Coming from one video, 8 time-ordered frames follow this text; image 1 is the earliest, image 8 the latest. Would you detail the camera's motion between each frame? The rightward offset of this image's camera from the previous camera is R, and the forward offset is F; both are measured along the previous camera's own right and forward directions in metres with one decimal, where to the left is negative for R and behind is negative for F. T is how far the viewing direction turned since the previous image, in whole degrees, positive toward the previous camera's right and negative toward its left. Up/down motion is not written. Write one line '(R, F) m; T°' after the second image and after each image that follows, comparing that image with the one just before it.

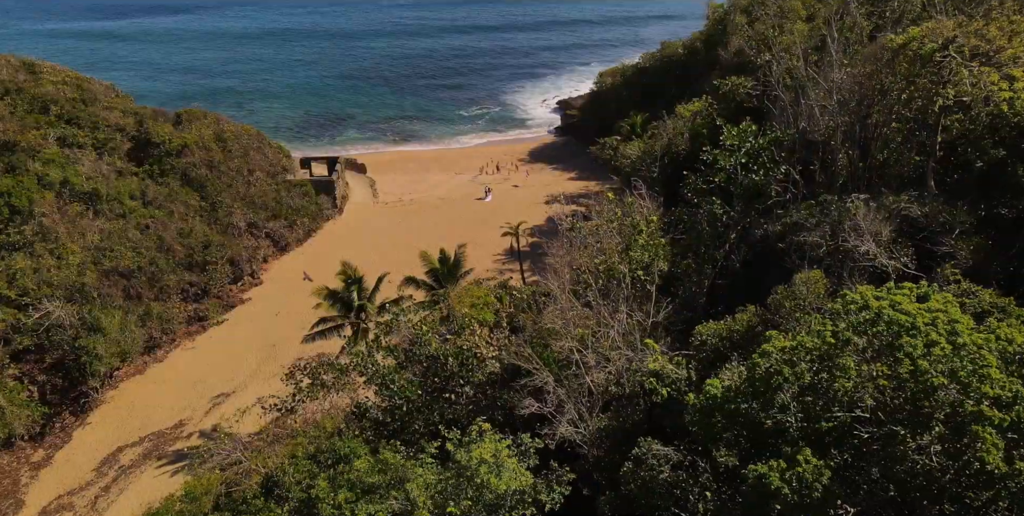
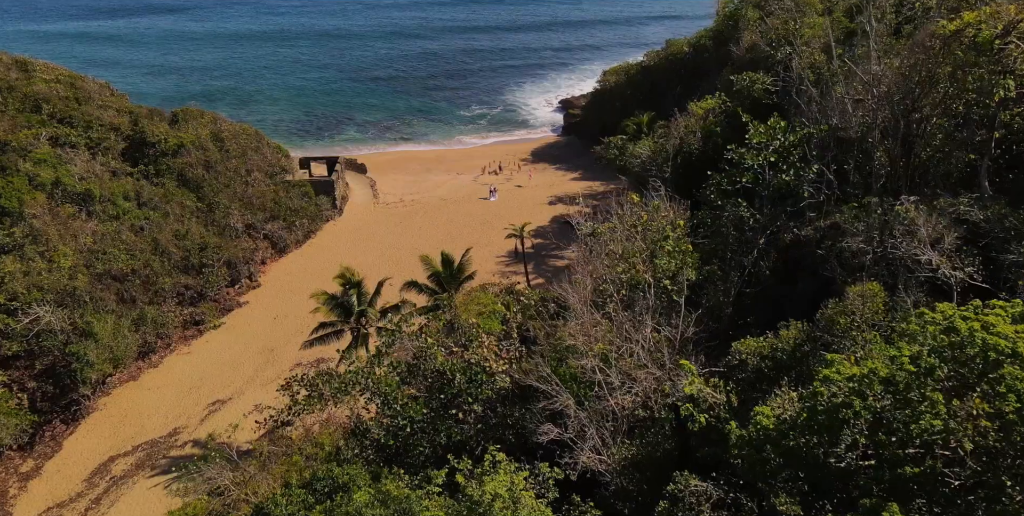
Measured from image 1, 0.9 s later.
(-0.2, +0.8) m; 0°
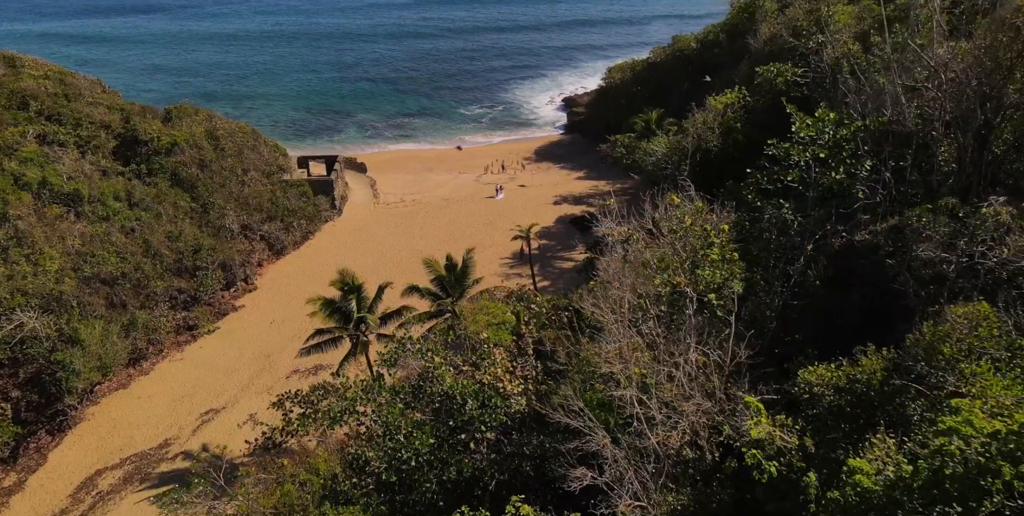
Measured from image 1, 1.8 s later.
(-0.2, +1.2) m; 0°
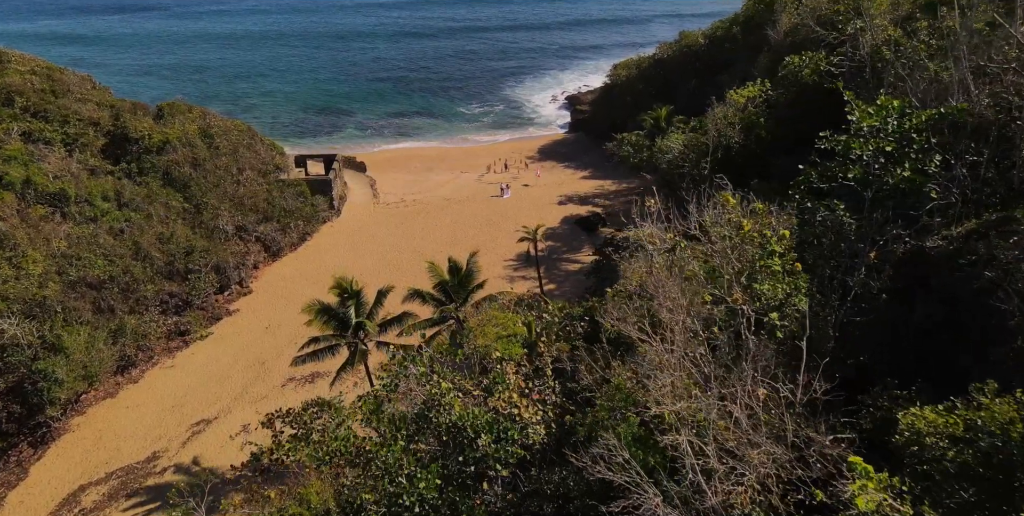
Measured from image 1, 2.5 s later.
(-0.2, +1.3) m; 0°
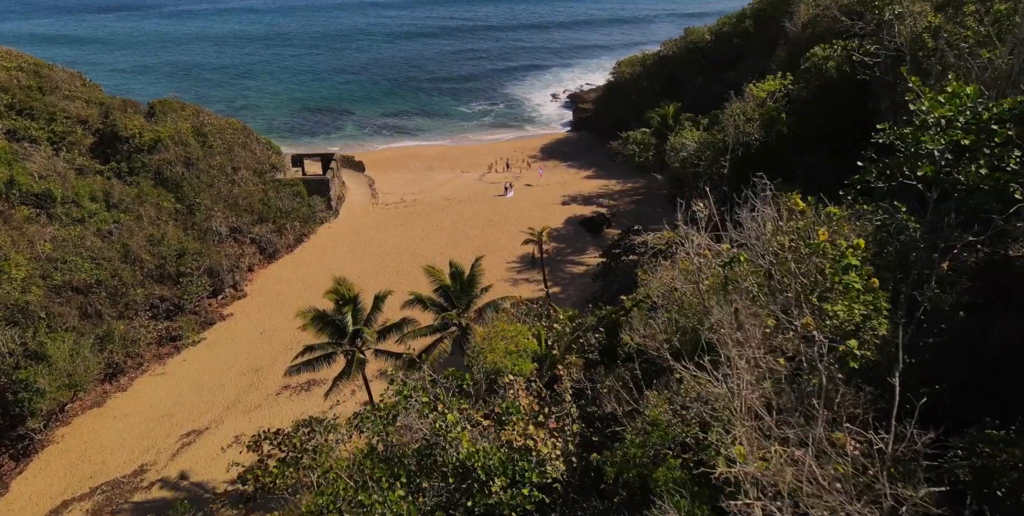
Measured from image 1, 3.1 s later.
(-0.2, +1.1) m; 0°
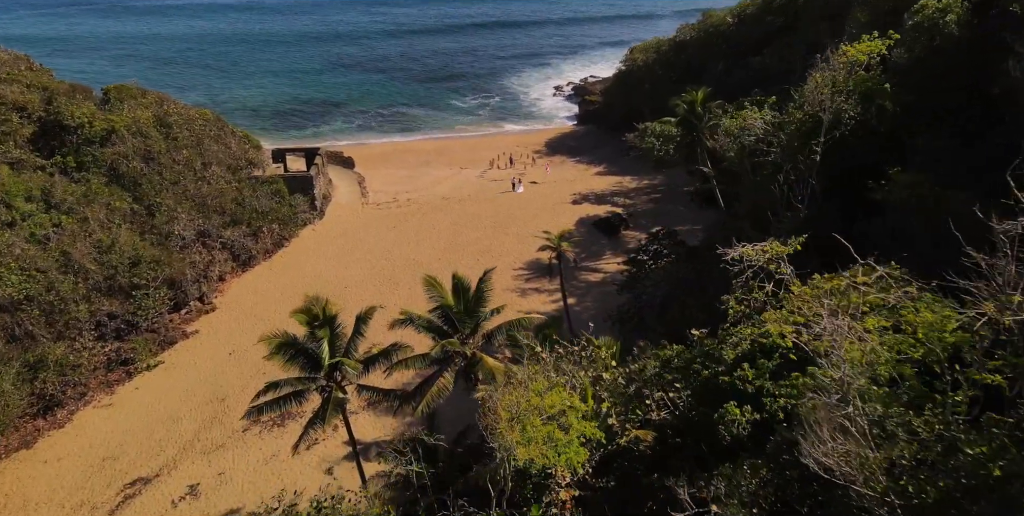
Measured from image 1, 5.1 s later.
(-0.4, +4.2) m; 0°
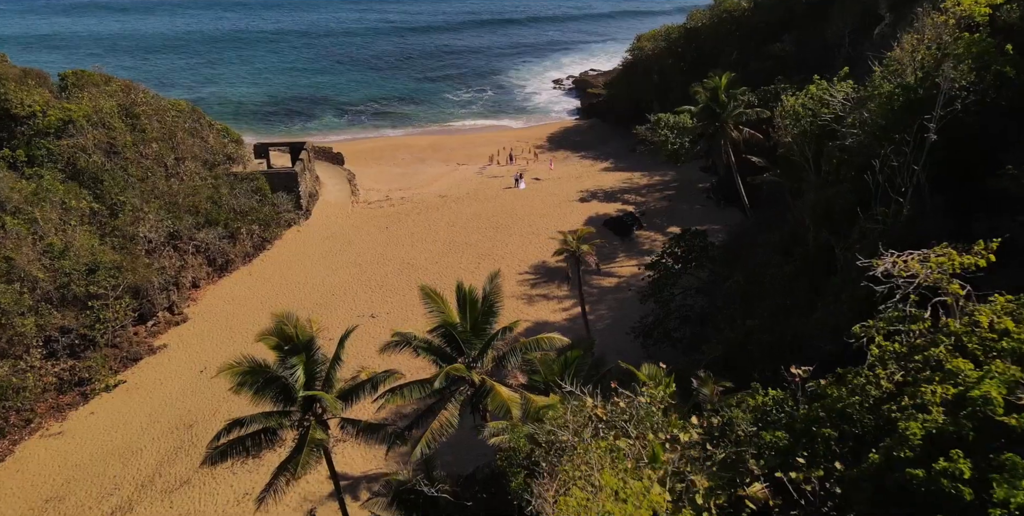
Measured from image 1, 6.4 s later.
(-0.4, +2.9) m; 0°
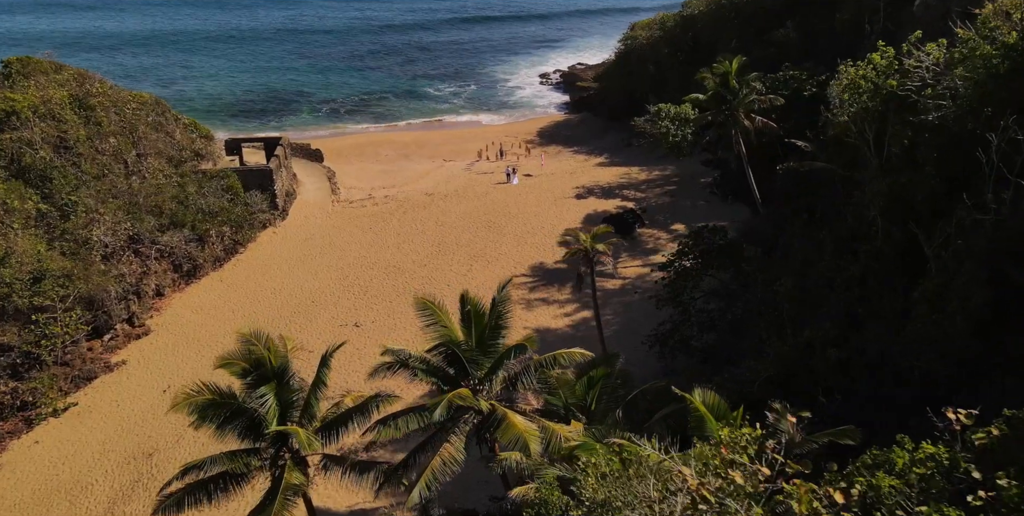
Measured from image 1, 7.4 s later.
(-0.5, +2.3) m; +1°
